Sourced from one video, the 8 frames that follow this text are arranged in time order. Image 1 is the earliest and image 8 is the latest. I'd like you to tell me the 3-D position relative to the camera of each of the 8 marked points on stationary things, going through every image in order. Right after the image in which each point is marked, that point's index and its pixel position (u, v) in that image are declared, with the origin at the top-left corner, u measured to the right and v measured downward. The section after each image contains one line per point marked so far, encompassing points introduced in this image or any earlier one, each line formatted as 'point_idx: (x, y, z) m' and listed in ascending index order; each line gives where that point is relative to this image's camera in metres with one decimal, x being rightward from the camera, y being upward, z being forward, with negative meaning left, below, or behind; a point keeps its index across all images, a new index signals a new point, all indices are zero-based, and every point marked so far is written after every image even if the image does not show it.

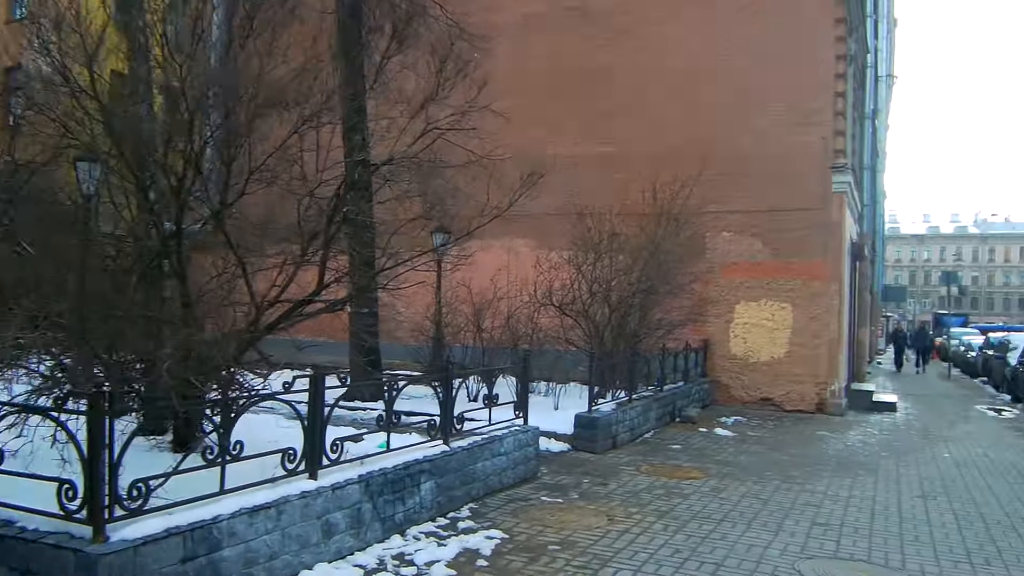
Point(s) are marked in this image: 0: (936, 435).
0: (+6.1, -2.1, +11.7) m
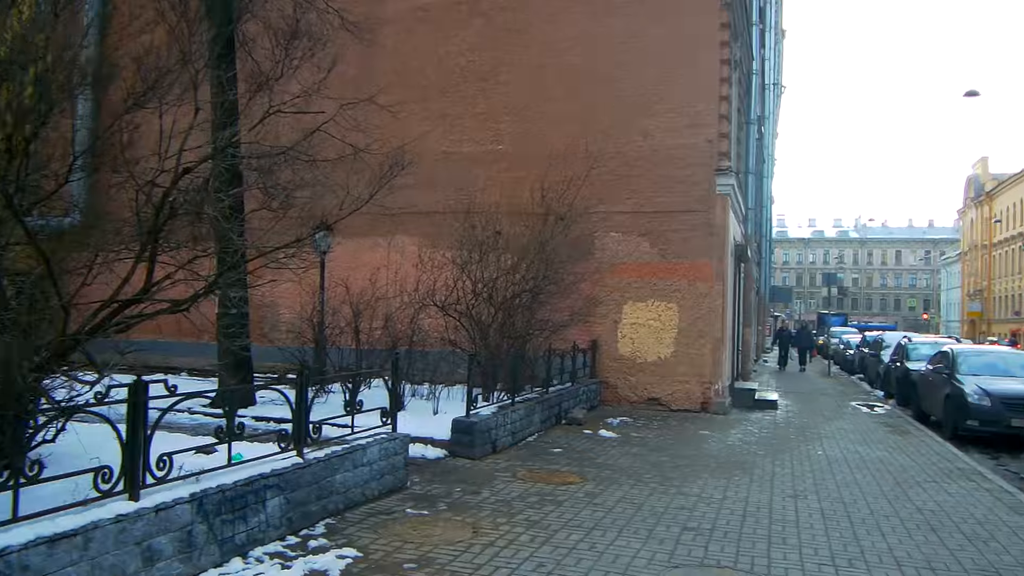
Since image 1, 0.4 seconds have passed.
0: (+4.4, -2.1, +11.8) m
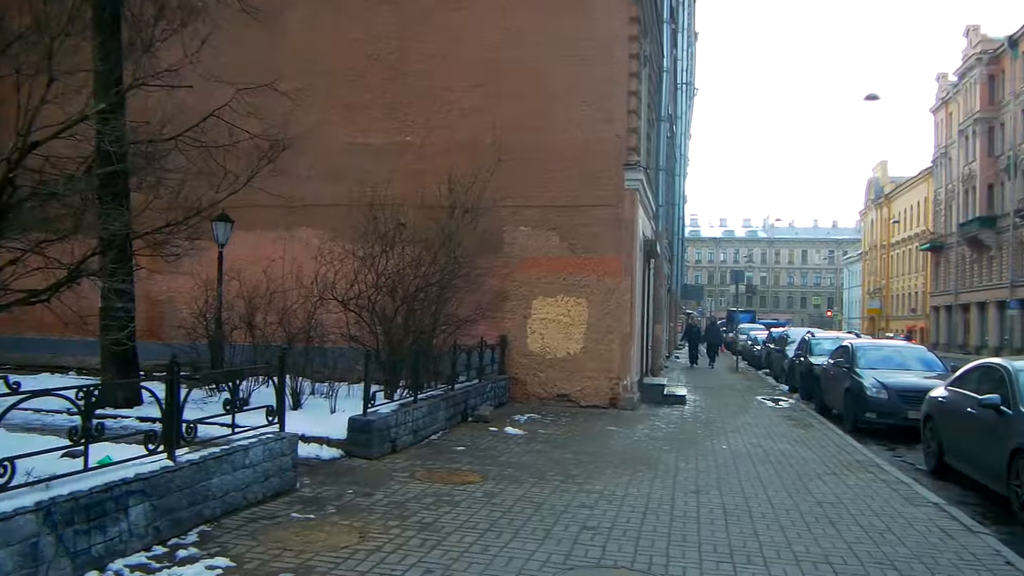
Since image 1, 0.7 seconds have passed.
0: (+3.0, -2.0, +11.9) m
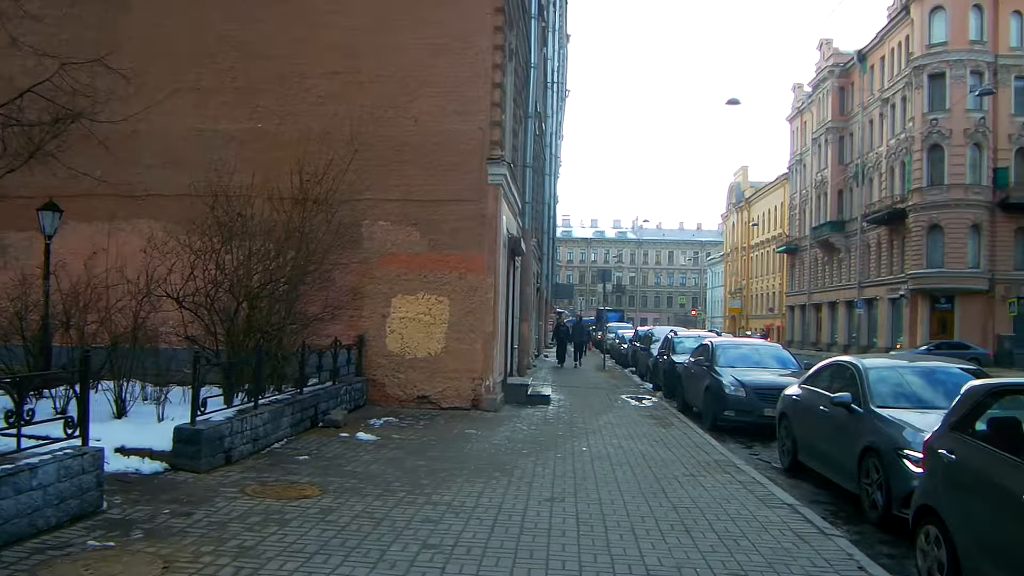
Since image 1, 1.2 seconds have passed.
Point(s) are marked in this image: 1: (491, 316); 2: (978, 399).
0: (+1.0, -2.0, +11.6) m
1: (-0.3, -0.5, +13.1) m
2: (+2.9, -0.7, +5.1) m
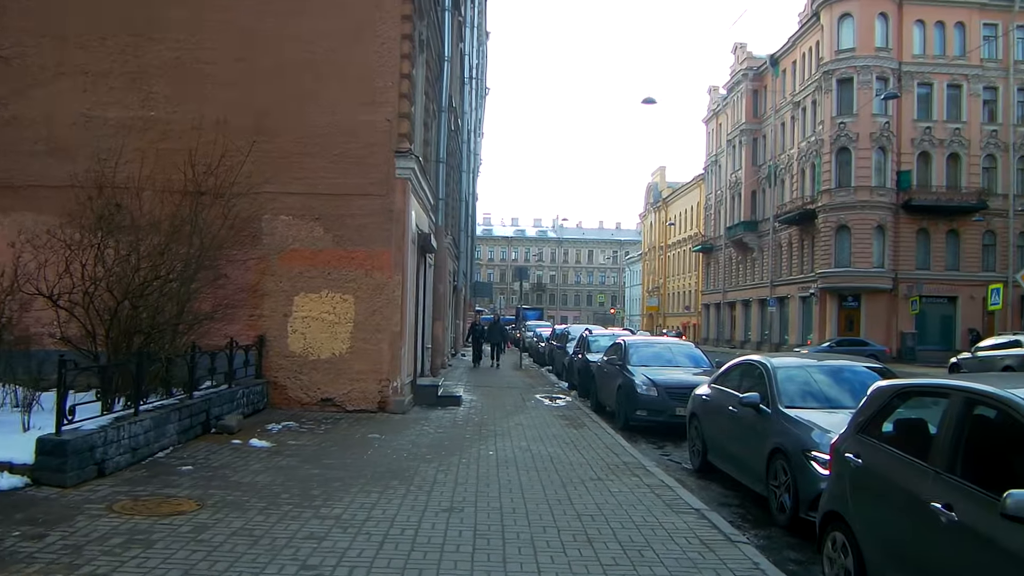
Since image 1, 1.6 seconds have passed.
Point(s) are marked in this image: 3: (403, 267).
0: (-0.3, -1.9, +11.2) m
1: (-1.7, -0.4, +12.6) m
2: (+2.2, -0.7, +4.9) m
3: (-1.7, +0.3, +12.7) m
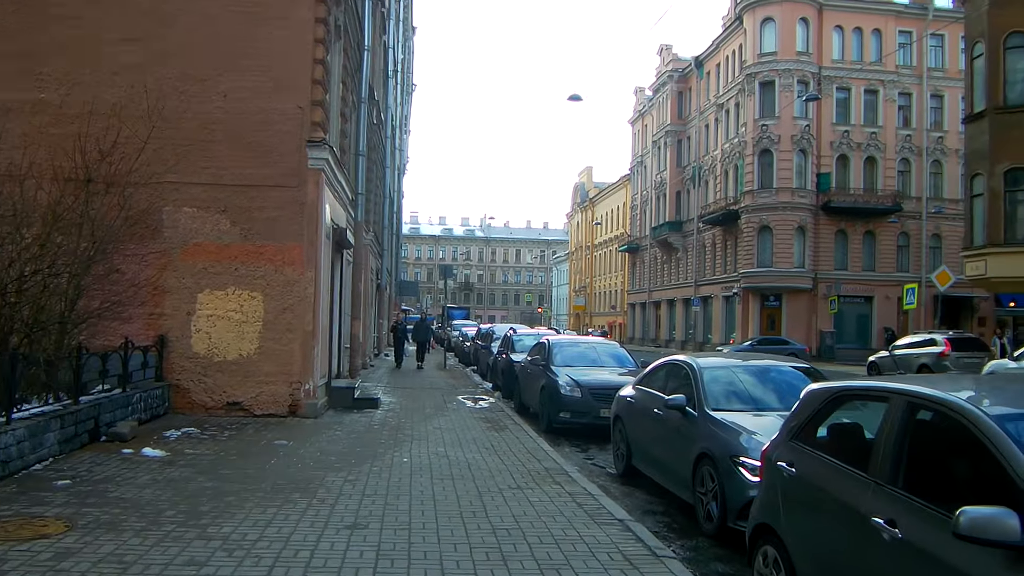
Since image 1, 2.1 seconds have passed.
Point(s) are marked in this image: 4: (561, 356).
0: (-1.4, -1.9, +10.6) m
1: (-2.9, -0.4, +11.9) m
2: (+1.7, -0.6, +4.6) m
3: (-2.9, +0.4, +12.0) m
4: (+0.8, -1.1, +13.1) m
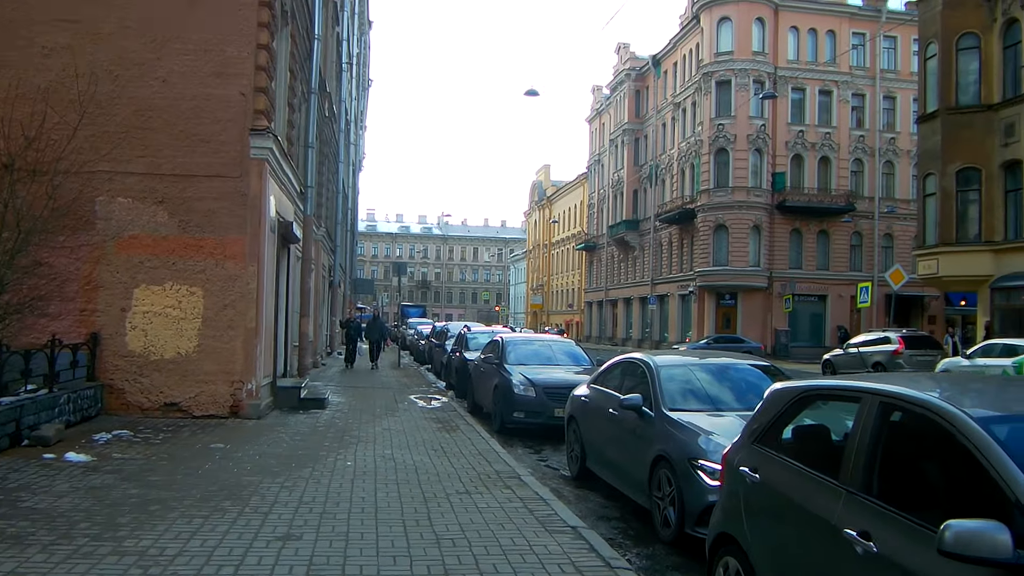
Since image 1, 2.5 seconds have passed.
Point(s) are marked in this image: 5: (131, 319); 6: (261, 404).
0: (-2.0, -1.8, +10.1) m
1: (-3.6, -0.3, +11.4) m
2: (+1.4, -0.6, +4.3) m
3: (-3.6, +0.4, +11.5) m
4: (+0.1, -1.0, +12.8) m
5: (-5.2, -0.4, +11.1) m
6: (-3.6, -1.7, +11.5) m
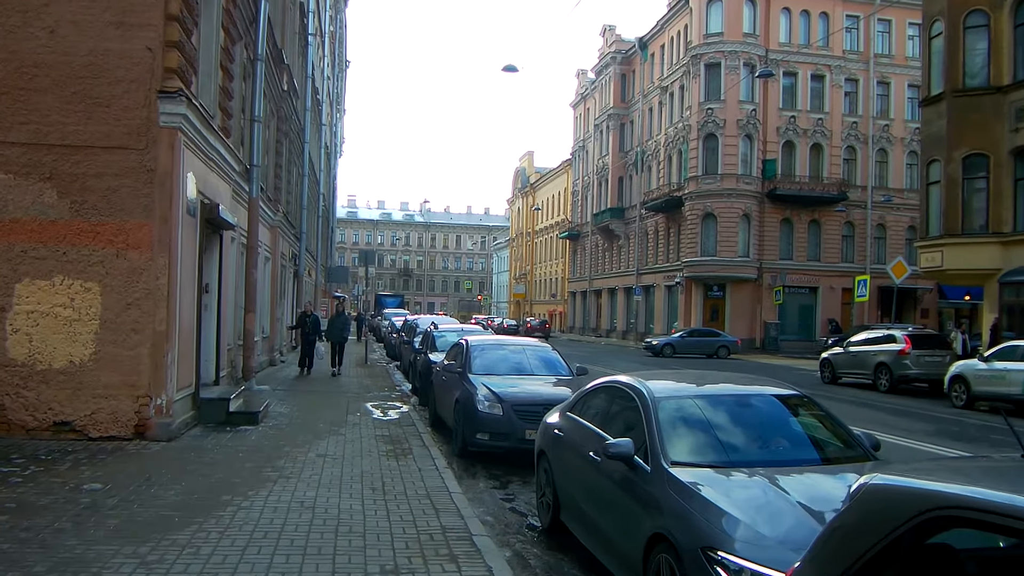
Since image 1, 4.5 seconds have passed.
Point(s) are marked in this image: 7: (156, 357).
0: (-2.4, -1.8, +8.3) m
1: (-4.0, -0.2, +9.4) m
2: (+1.1, -0.7, +2.4) m
3: (-4.0, +0.5, +9.5) m
4: (-0.4, -1.0, +10.9) m
5: (-5.6, -0.3, +9.2) m
6: (-4.0, -1.6, +9.6) m
7: (-4.1, -0.8, +9.5) m
